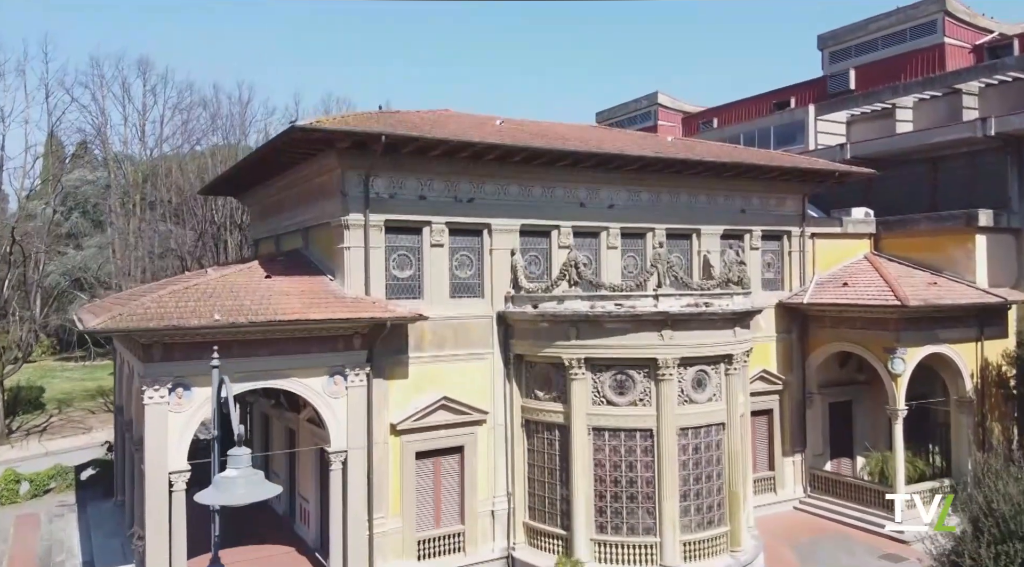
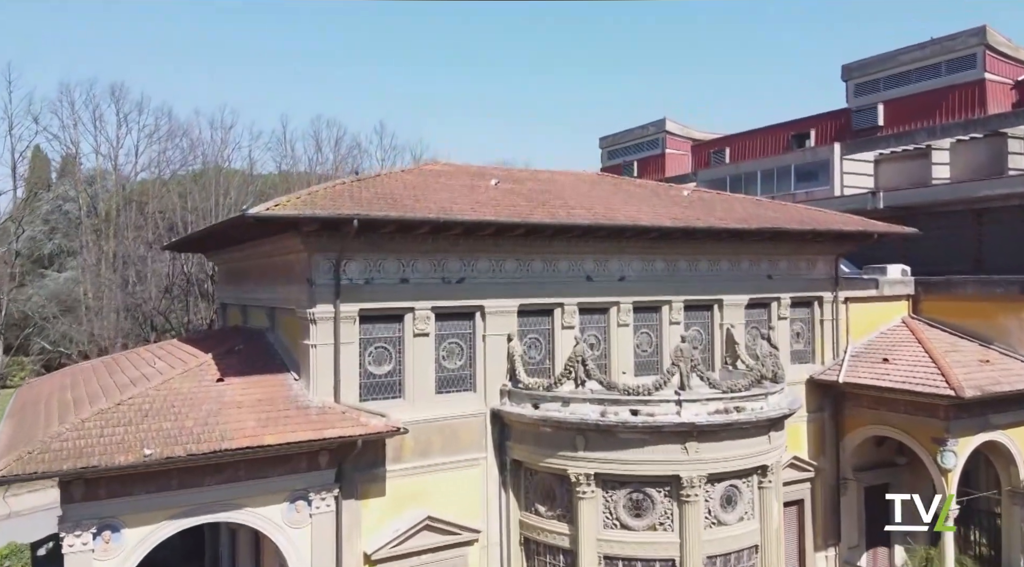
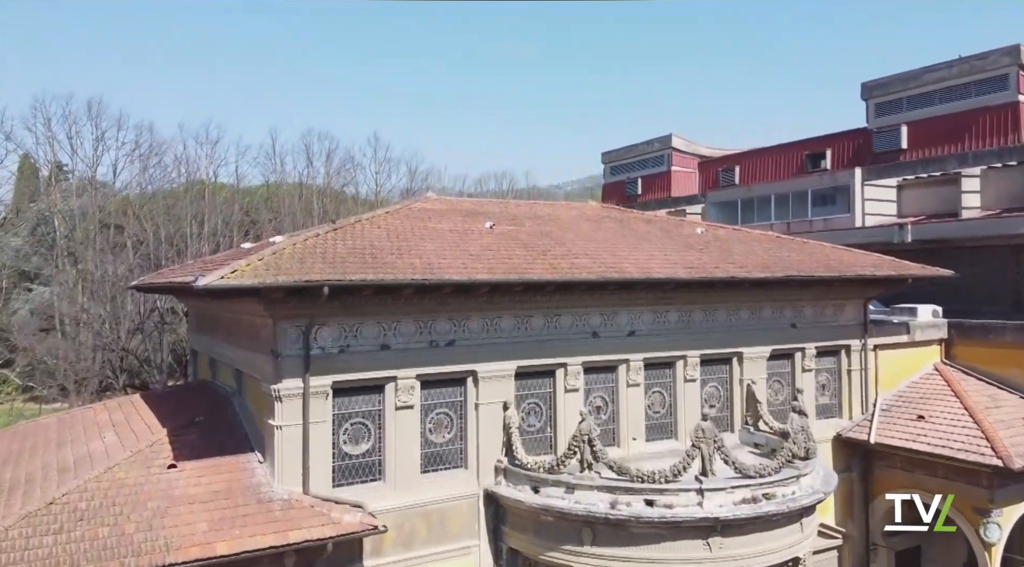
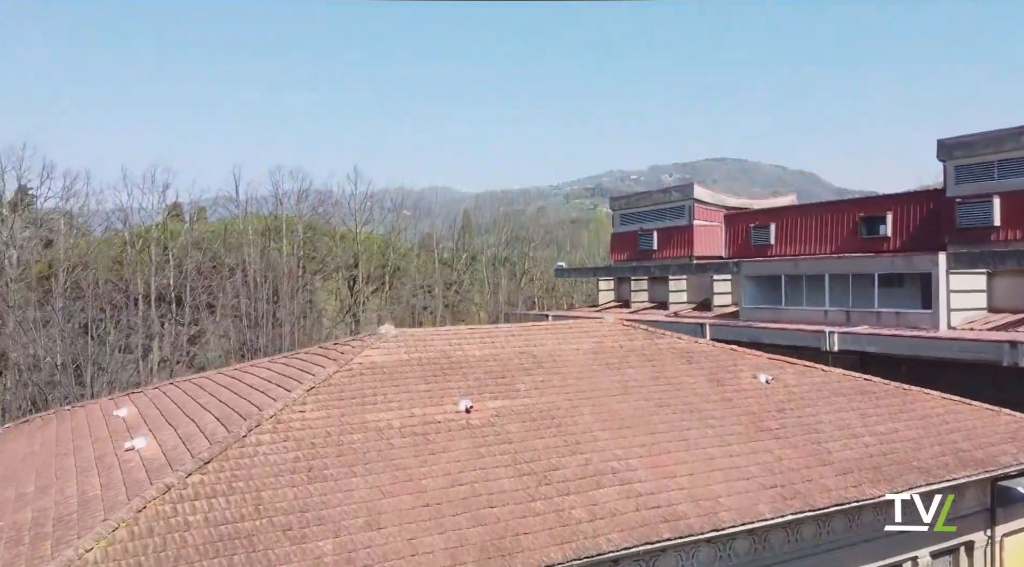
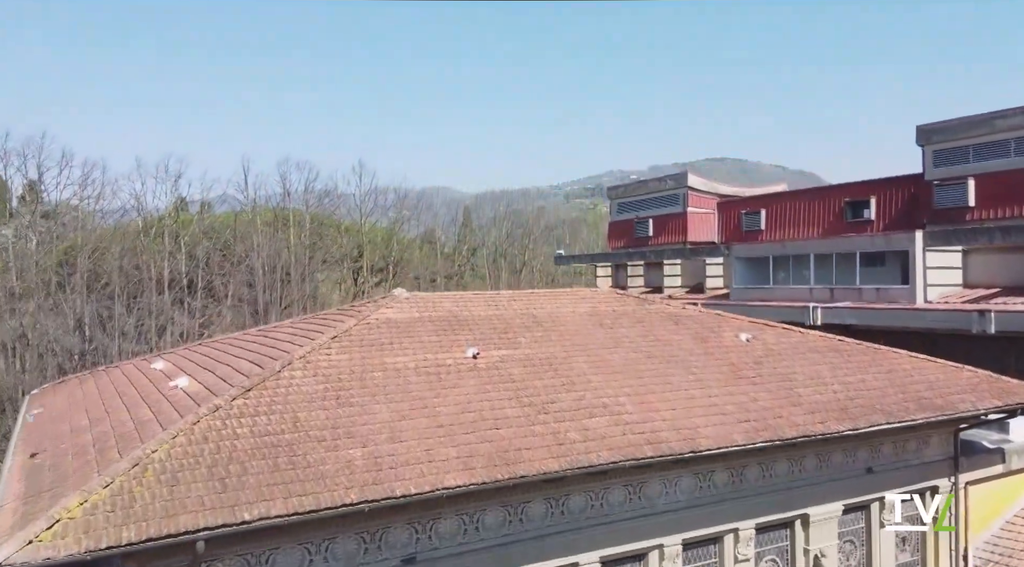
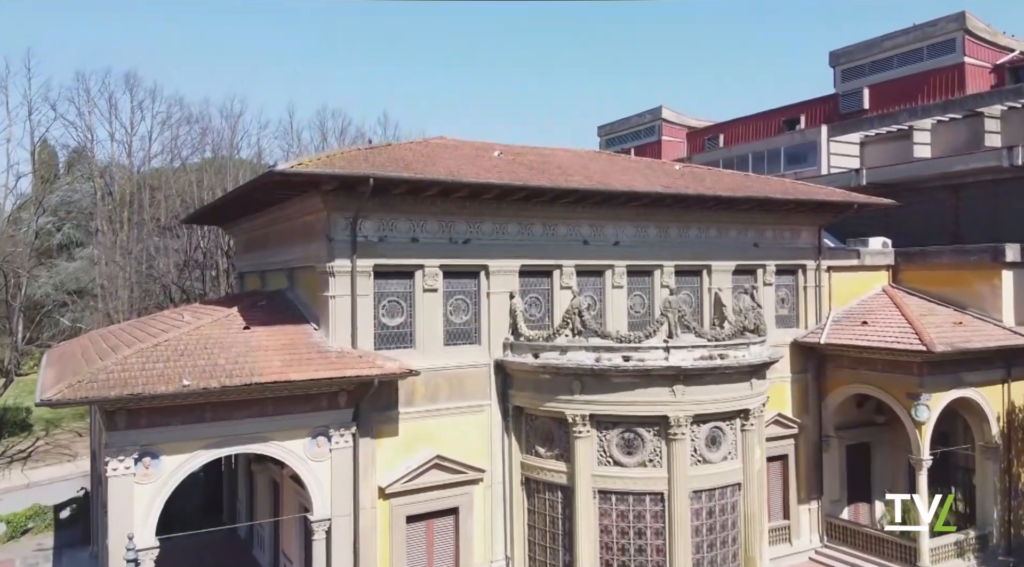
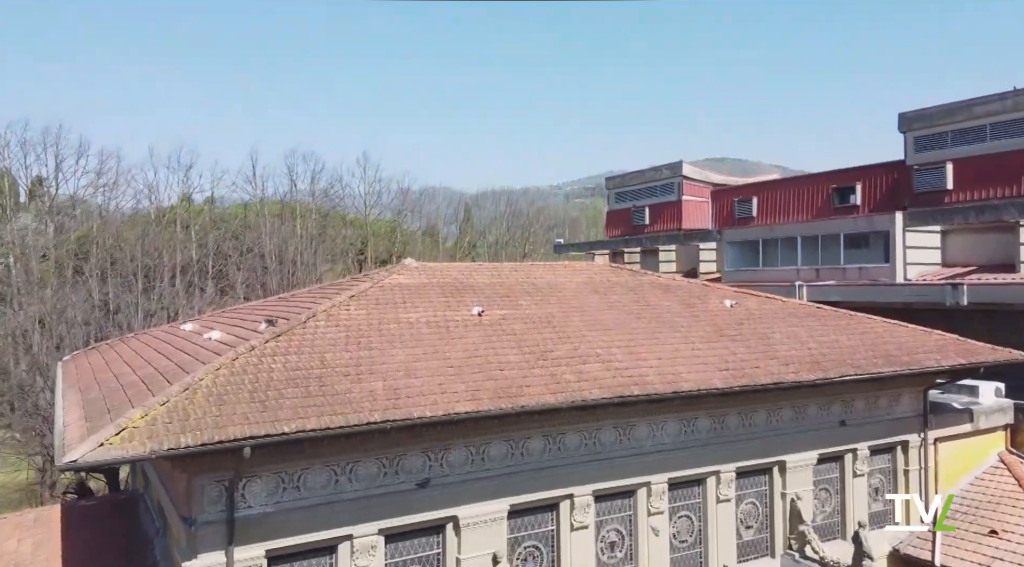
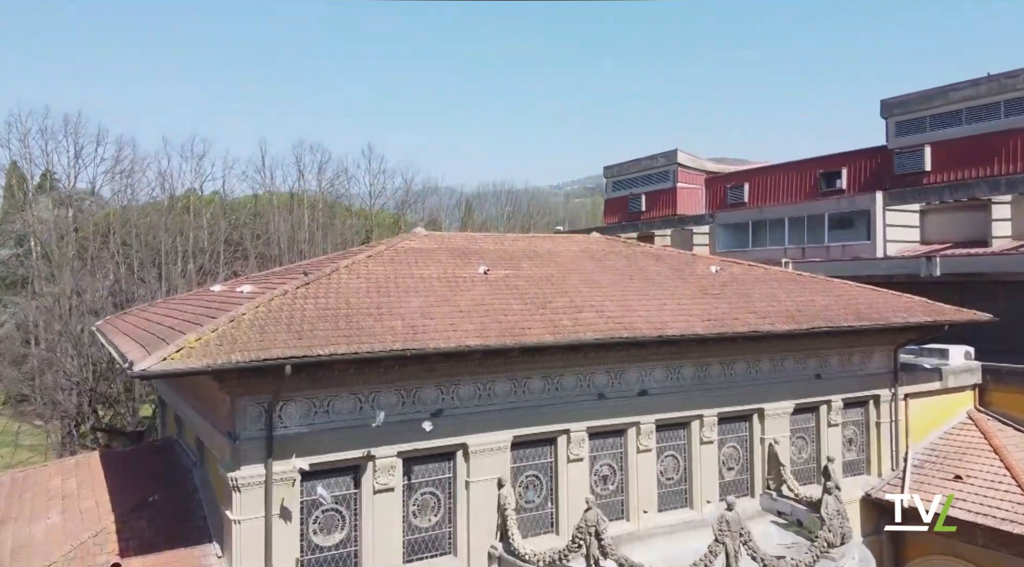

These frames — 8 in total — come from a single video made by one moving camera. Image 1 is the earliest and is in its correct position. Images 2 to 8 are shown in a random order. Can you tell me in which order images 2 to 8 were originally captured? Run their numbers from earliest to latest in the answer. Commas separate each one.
6, 2, 3, 8, 7, 5, 4
